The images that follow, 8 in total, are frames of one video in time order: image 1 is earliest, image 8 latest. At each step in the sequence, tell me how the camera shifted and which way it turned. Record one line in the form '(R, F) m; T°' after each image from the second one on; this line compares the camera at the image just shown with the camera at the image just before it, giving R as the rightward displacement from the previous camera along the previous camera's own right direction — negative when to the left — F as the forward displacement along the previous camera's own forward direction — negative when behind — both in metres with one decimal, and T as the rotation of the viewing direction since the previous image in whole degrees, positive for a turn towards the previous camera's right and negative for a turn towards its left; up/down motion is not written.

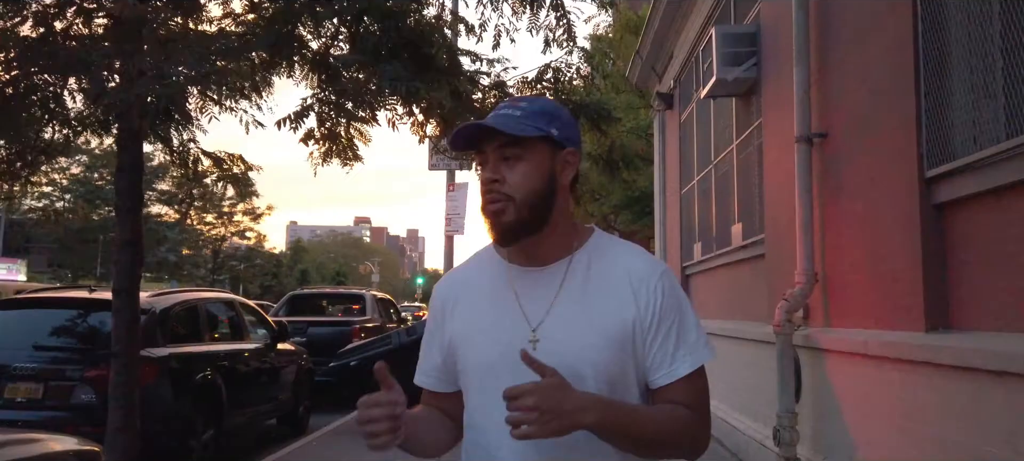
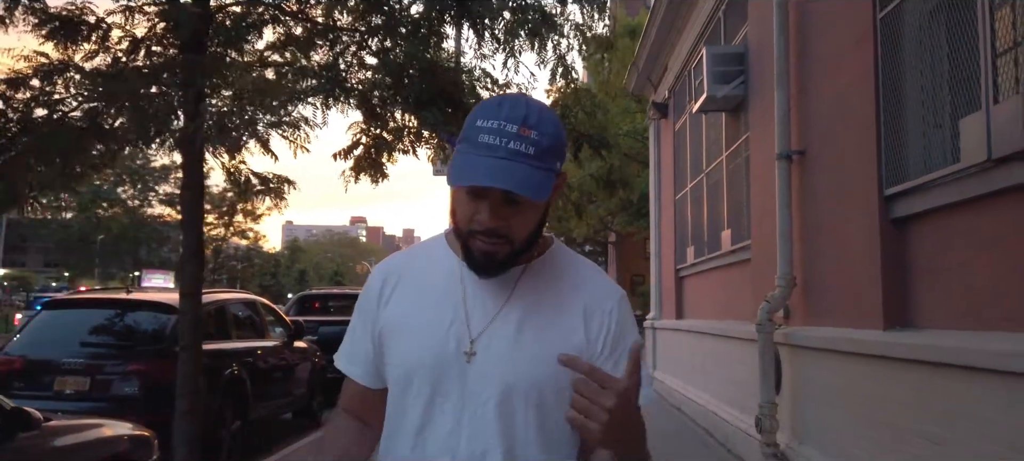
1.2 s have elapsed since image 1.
(-0.1, -0.6) m; 0°
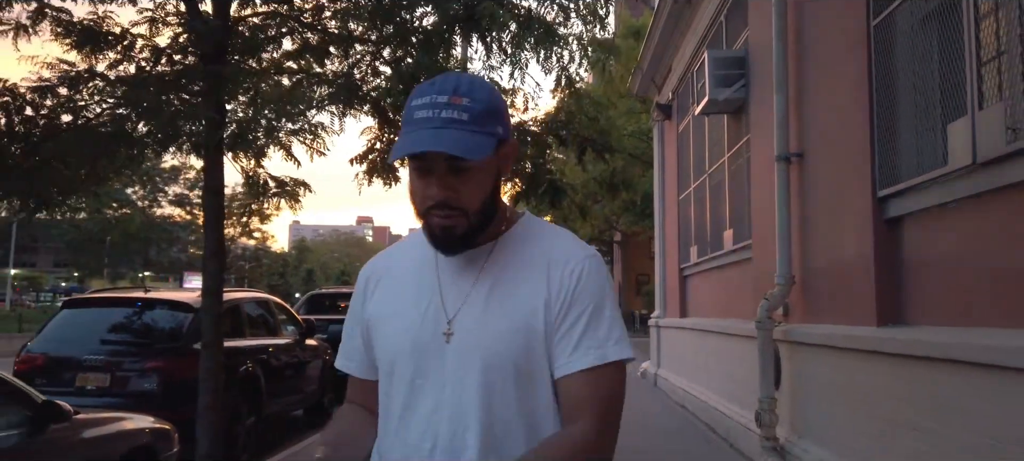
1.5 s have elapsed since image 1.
(0.0, -0.2) m; 0°
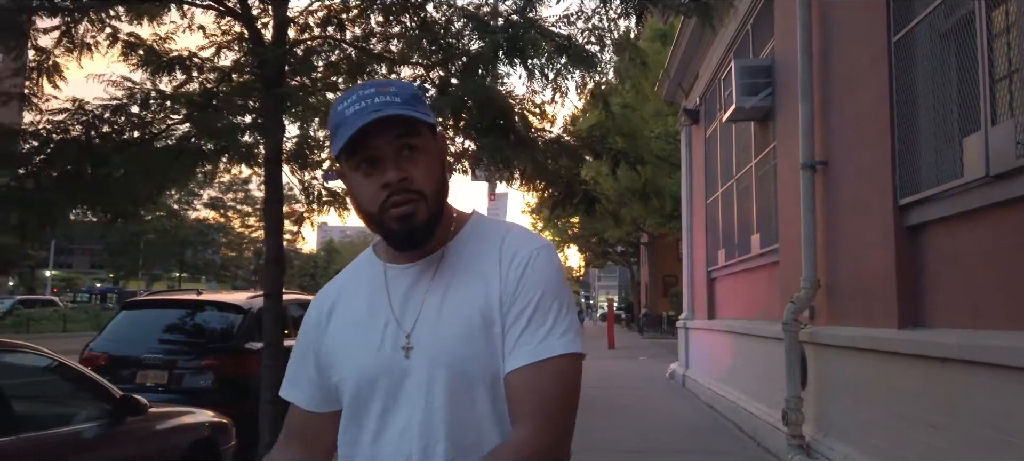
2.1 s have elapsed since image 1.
(-0.1, -0.3) m; -2°
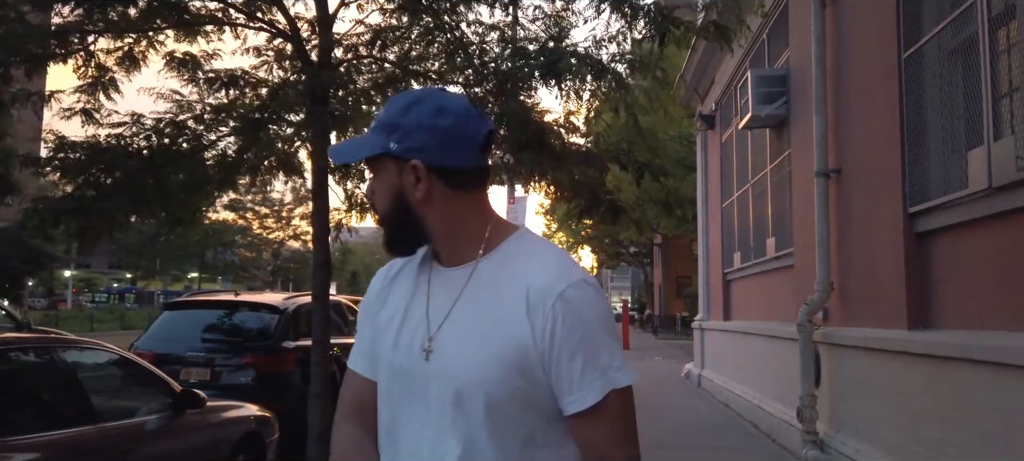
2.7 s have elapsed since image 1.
(-0.1, -0.4) m; -1°
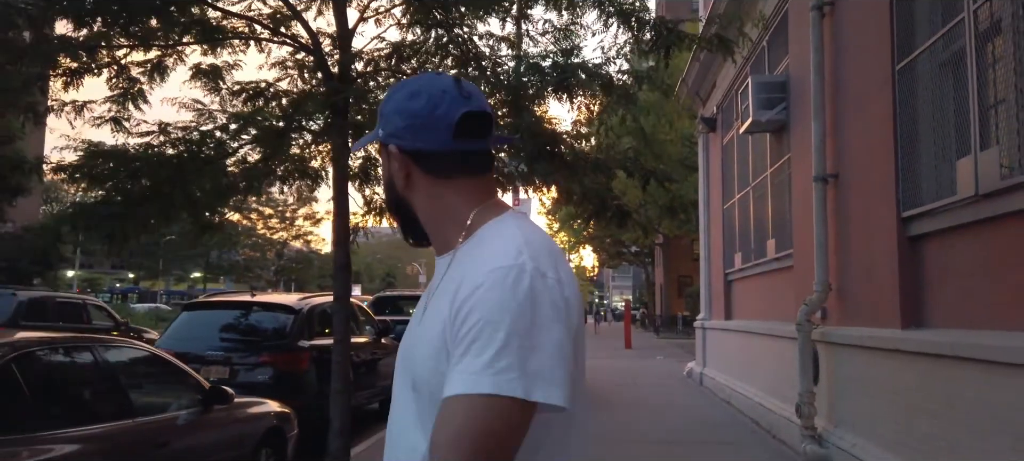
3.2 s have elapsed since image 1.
(-0.1, -0.3) m; 0°
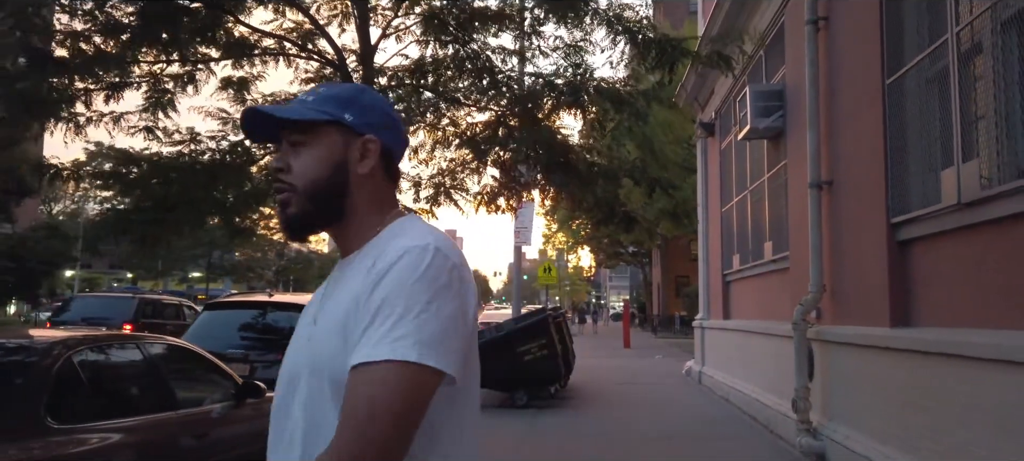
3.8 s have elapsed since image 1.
(-0.1, -0.4) m; 0°
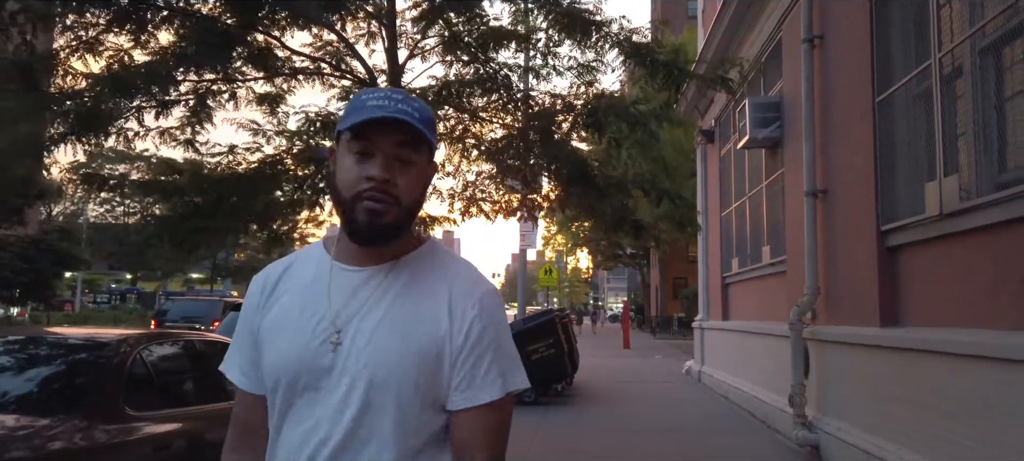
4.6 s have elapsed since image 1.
(-0.2, -0.5) m; 0°
